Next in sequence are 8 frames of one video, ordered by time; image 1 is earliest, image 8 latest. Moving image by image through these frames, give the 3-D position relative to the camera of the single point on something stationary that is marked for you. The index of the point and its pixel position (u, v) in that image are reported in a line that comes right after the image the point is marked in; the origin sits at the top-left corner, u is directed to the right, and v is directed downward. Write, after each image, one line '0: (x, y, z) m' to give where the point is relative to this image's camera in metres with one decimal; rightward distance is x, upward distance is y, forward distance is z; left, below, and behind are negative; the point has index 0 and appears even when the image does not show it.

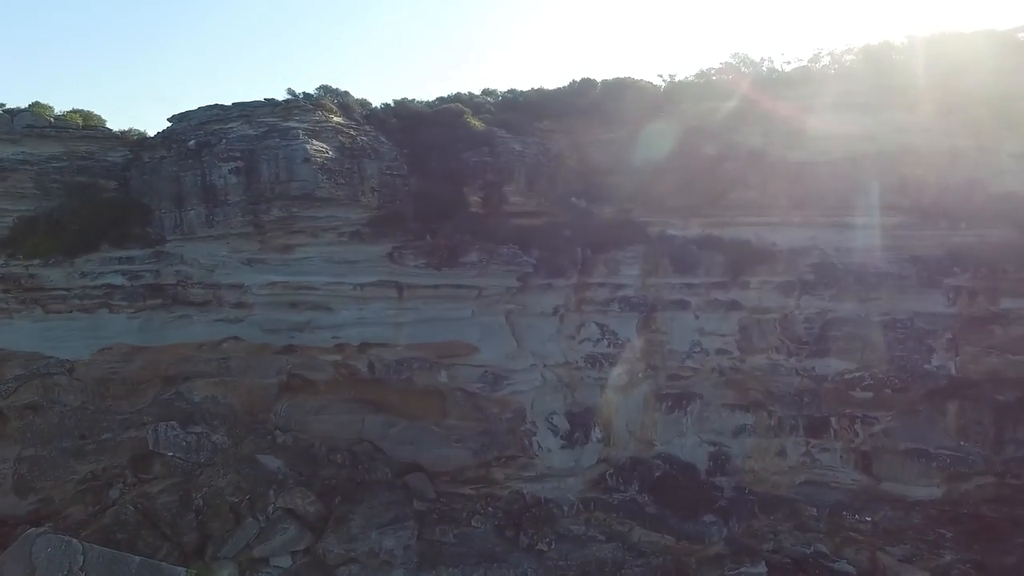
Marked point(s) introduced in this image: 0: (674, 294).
0: (+4.2, -0.2, +16.4) m
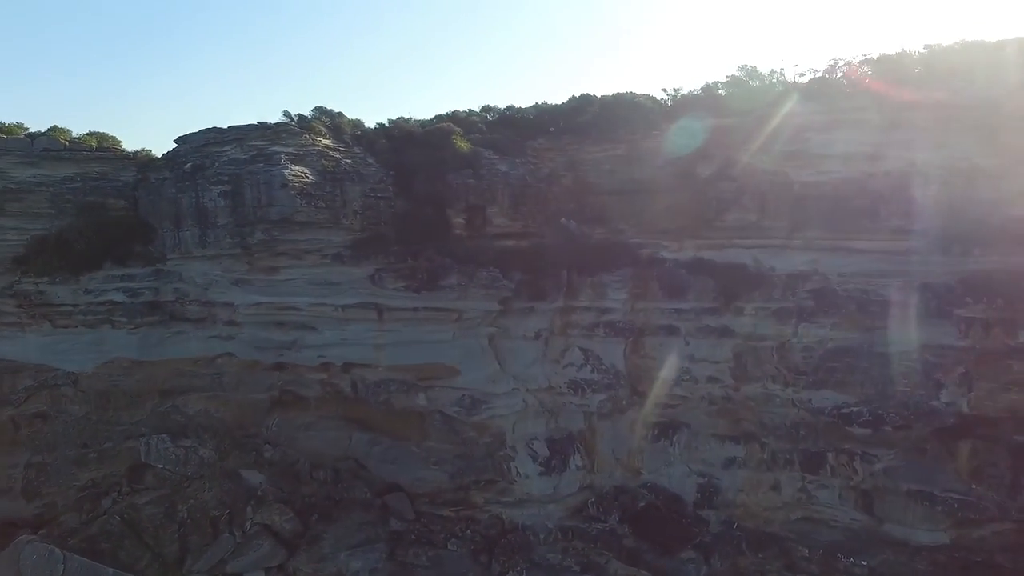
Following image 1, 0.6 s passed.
0: (+3.8, -0.8, +15.9) m
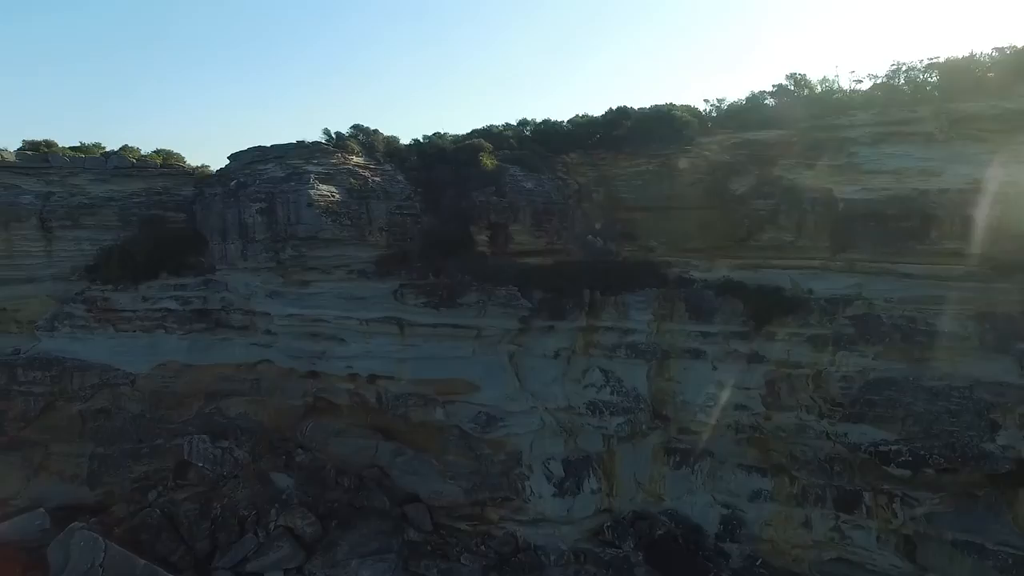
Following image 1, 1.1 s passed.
0: (+4.3, -1.3, +15.3) m
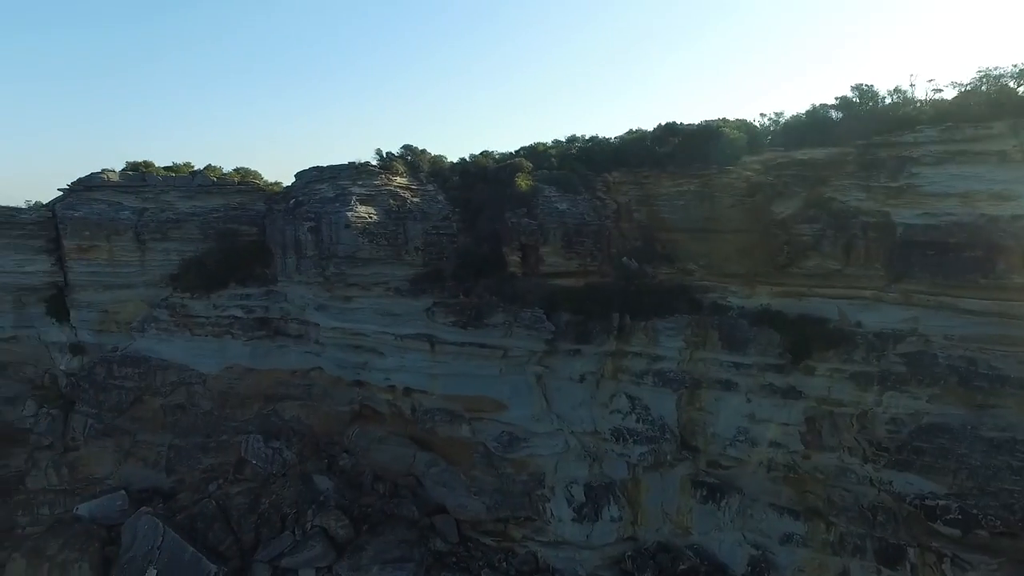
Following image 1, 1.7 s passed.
0: (+4.9, -2.0, +14.7) m
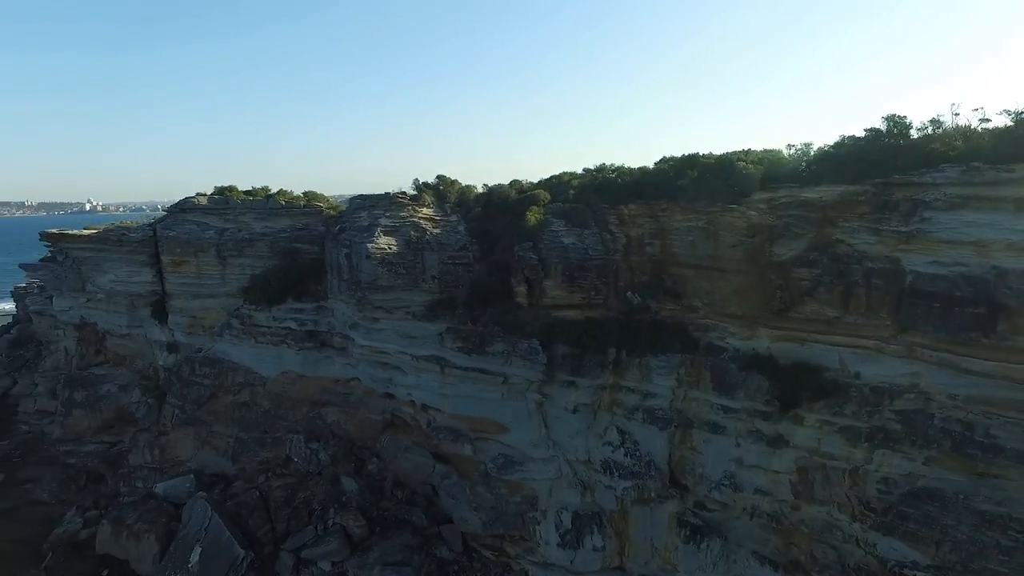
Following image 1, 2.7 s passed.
0: (+4.6, -2.9, +14.6) m
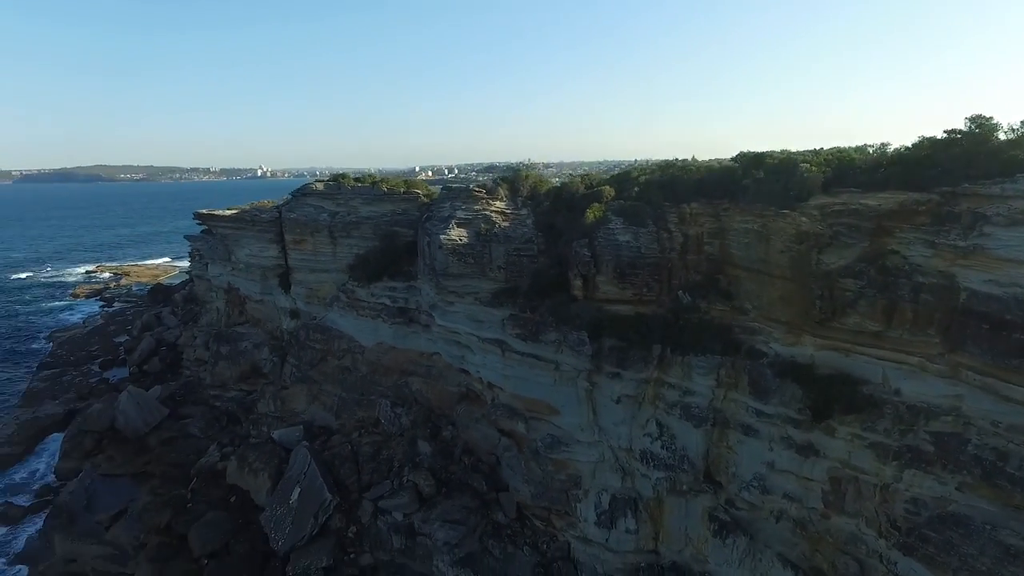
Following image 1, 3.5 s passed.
0: (+5.6, -3.0, +14.9) m
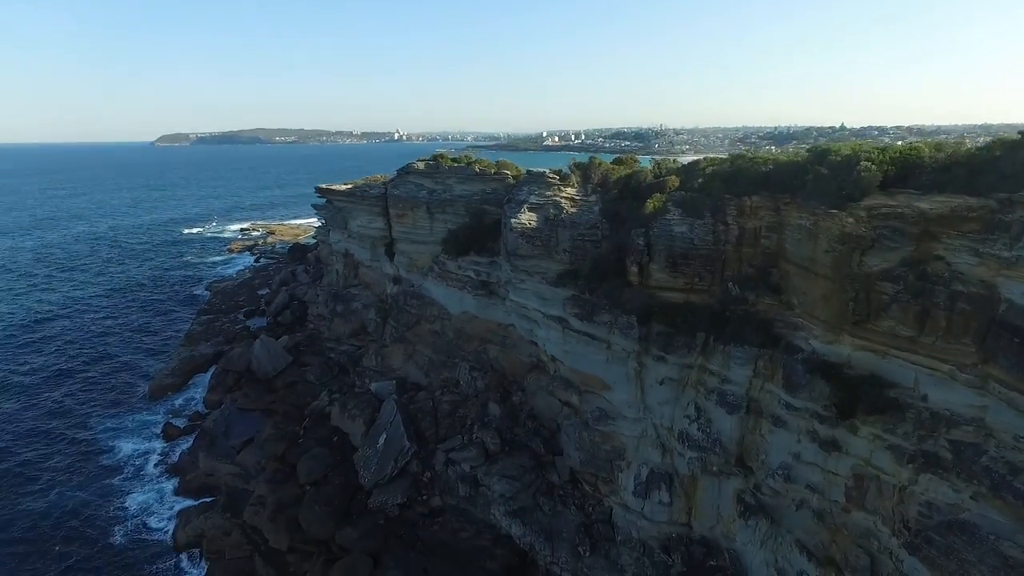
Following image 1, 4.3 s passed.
0: (+6.6, -3.0, +15.5) m
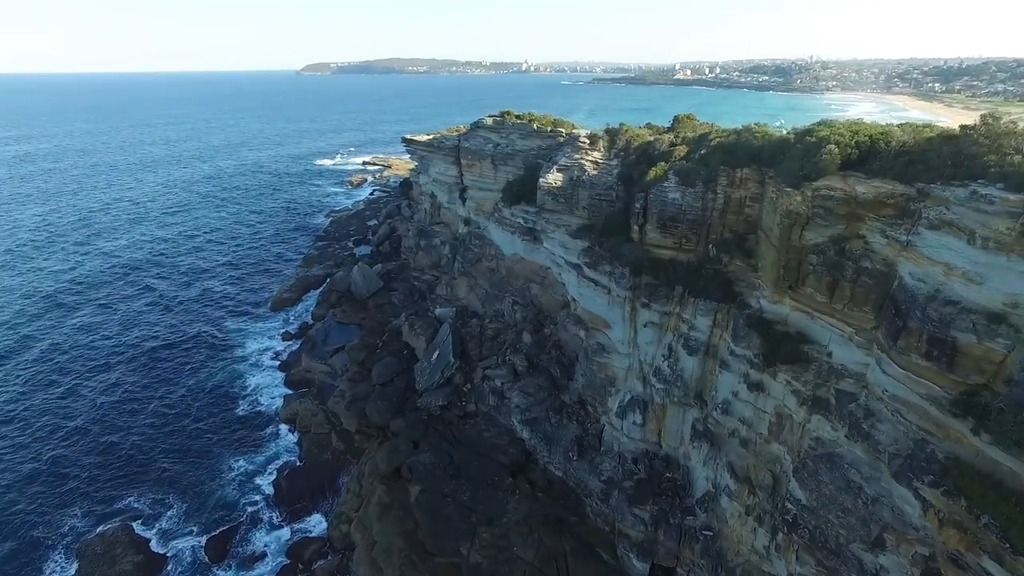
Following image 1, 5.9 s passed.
0: (+6.3, -1.9, +18.5) m
